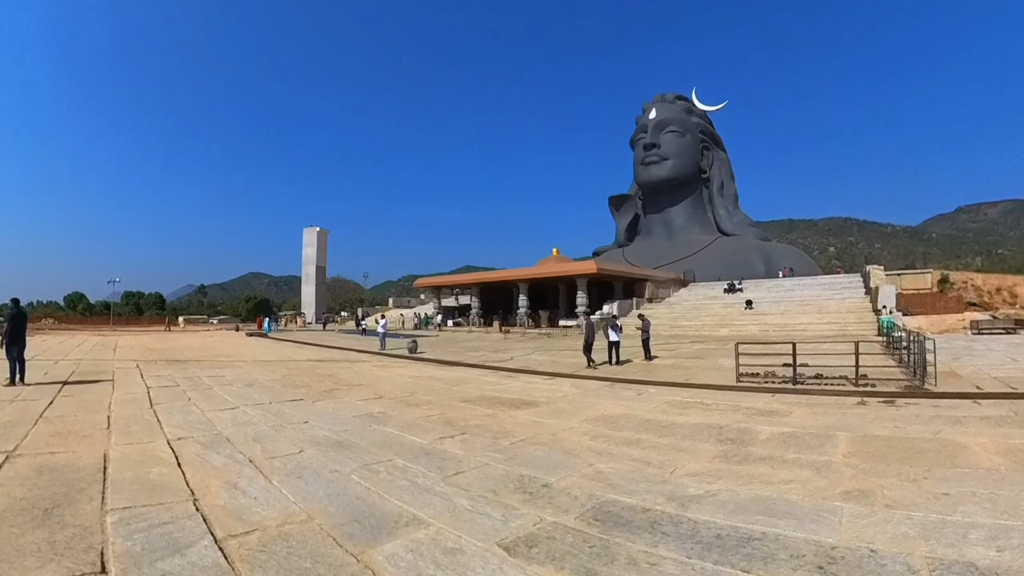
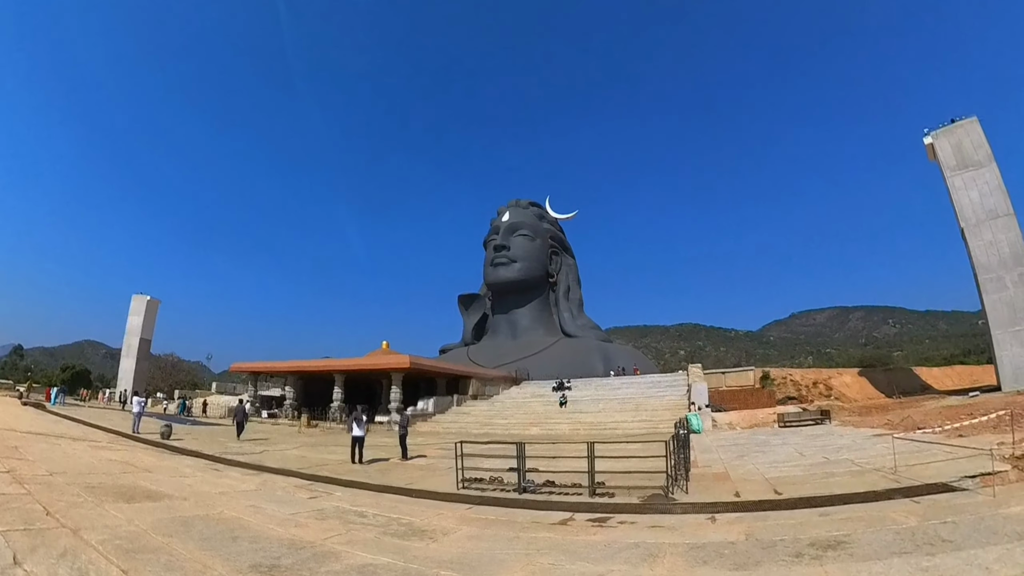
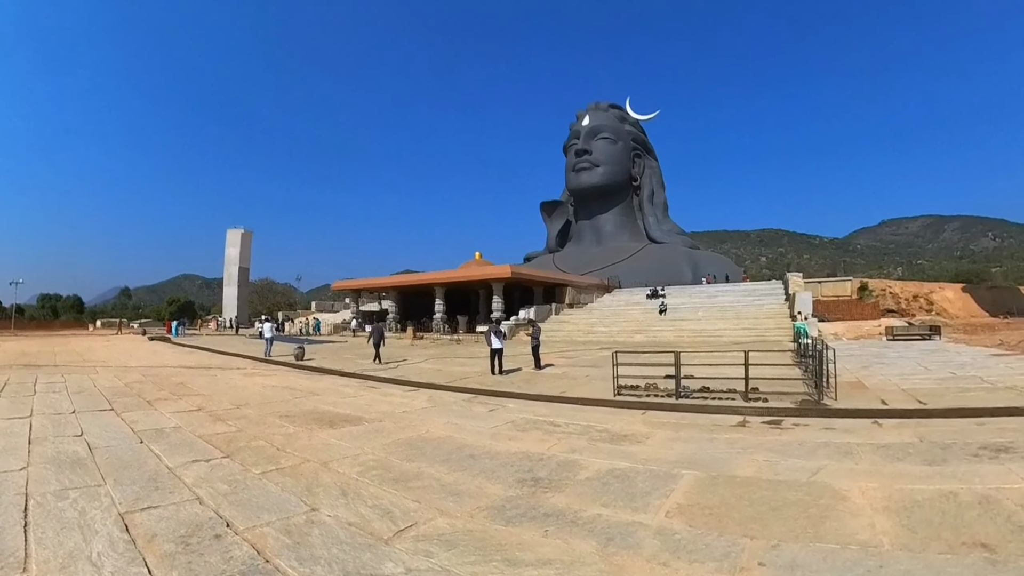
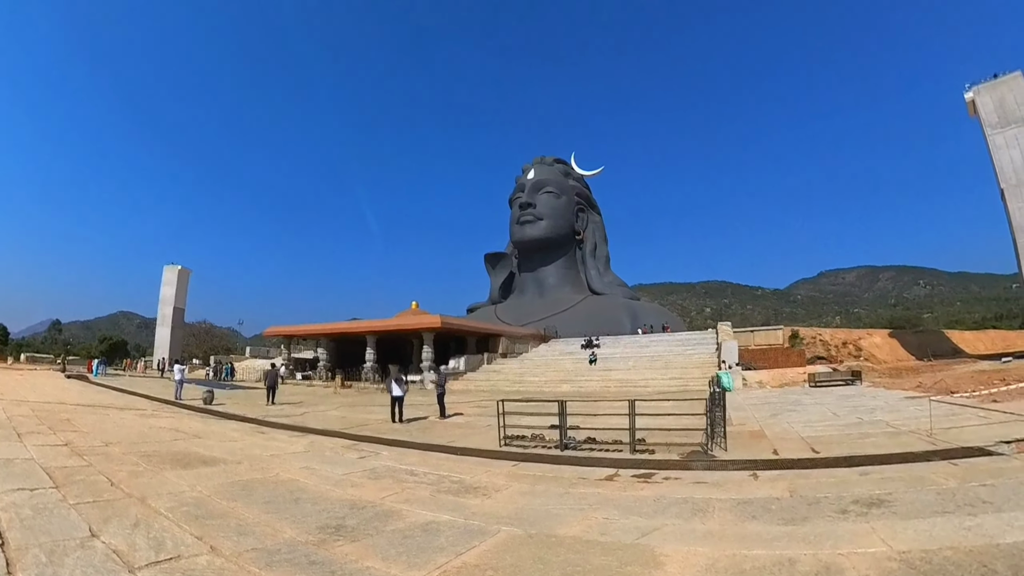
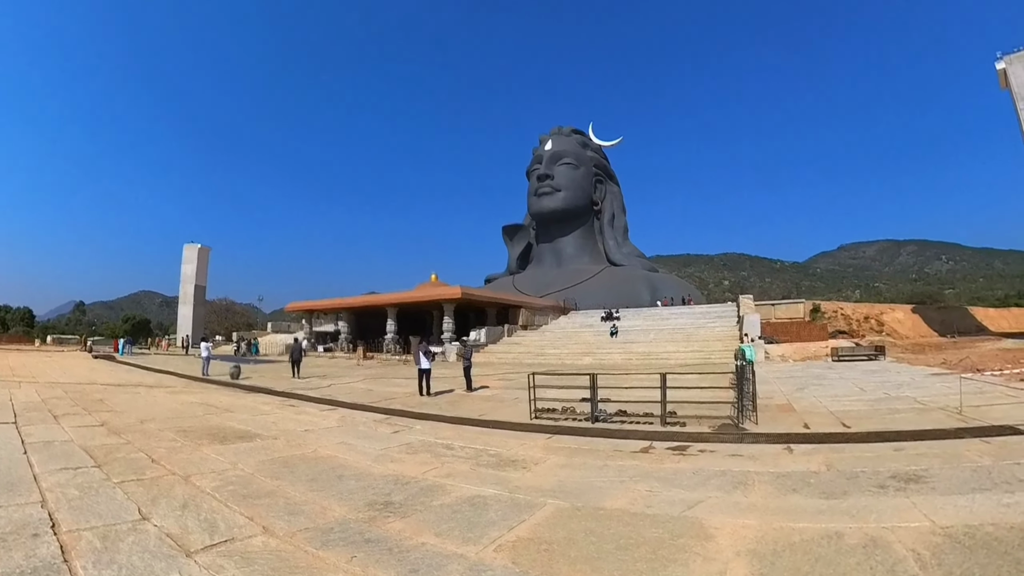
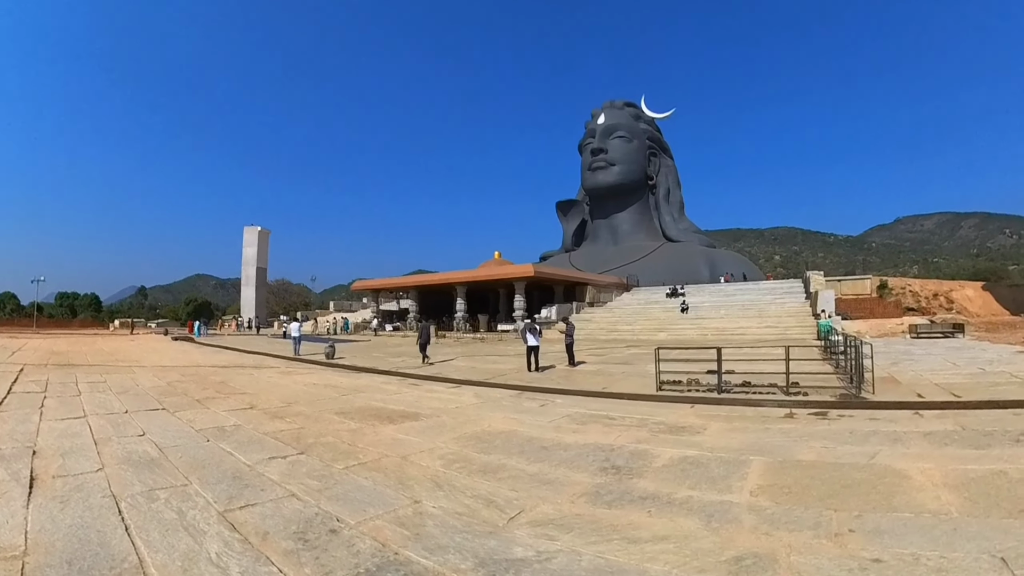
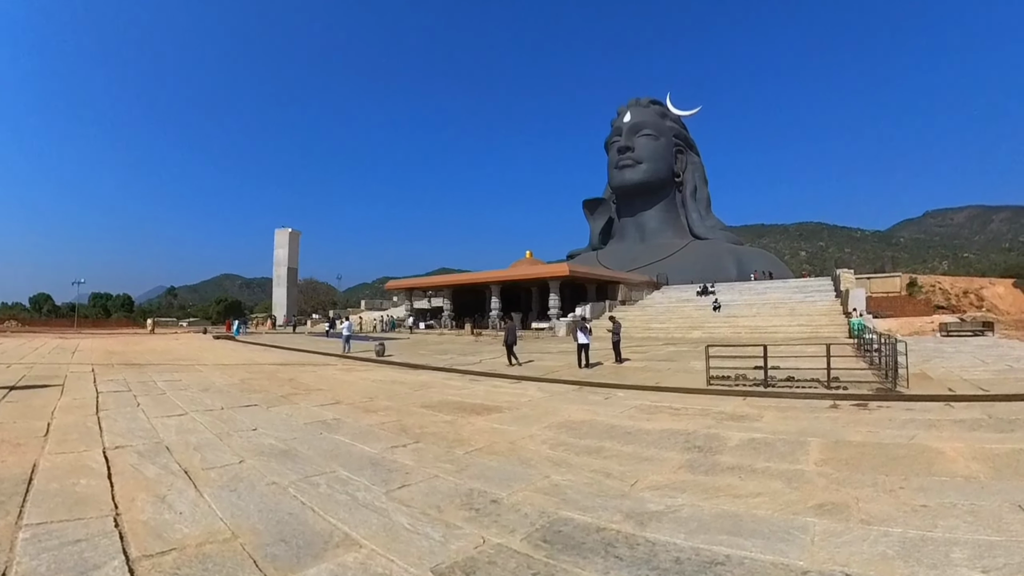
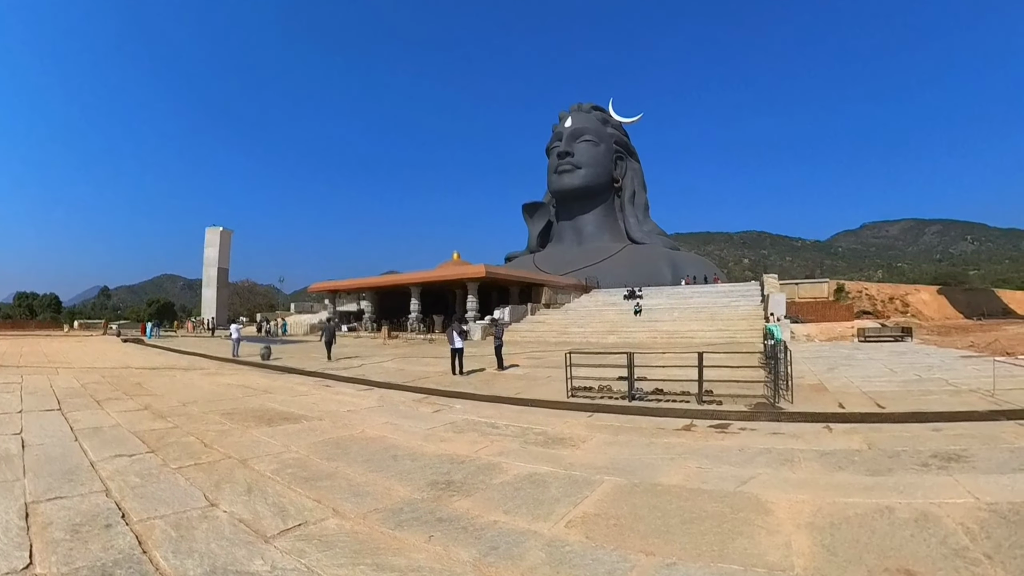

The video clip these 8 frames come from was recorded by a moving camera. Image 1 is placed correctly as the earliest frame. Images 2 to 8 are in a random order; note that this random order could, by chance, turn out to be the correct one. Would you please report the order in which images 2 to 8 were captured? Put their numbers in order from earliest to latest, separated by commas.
7, 6, 3, 8, 5, 4, 2
